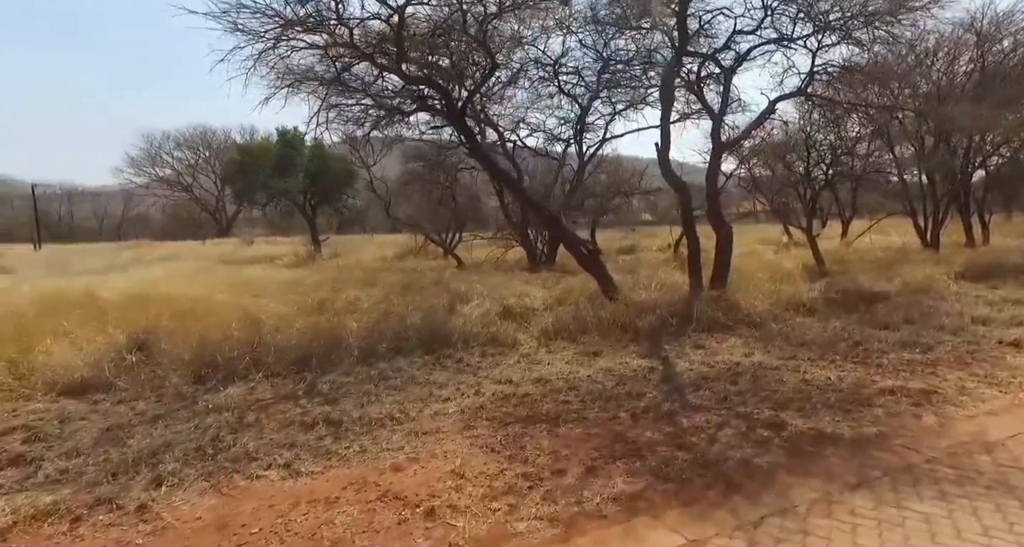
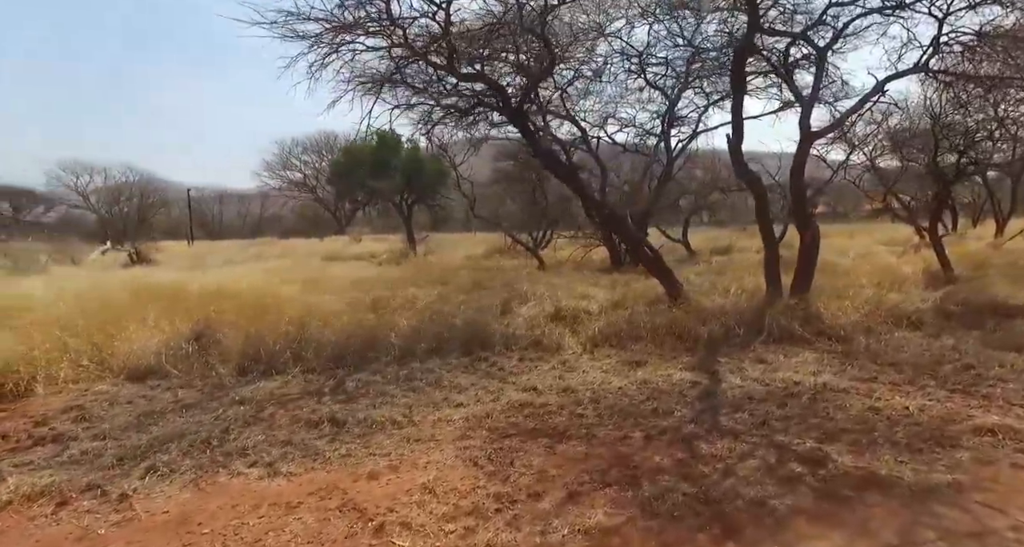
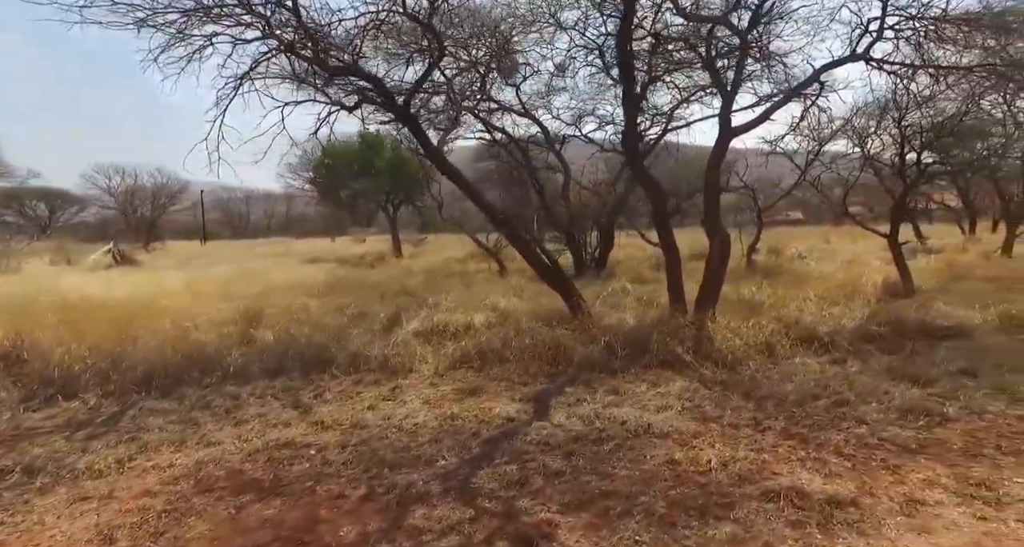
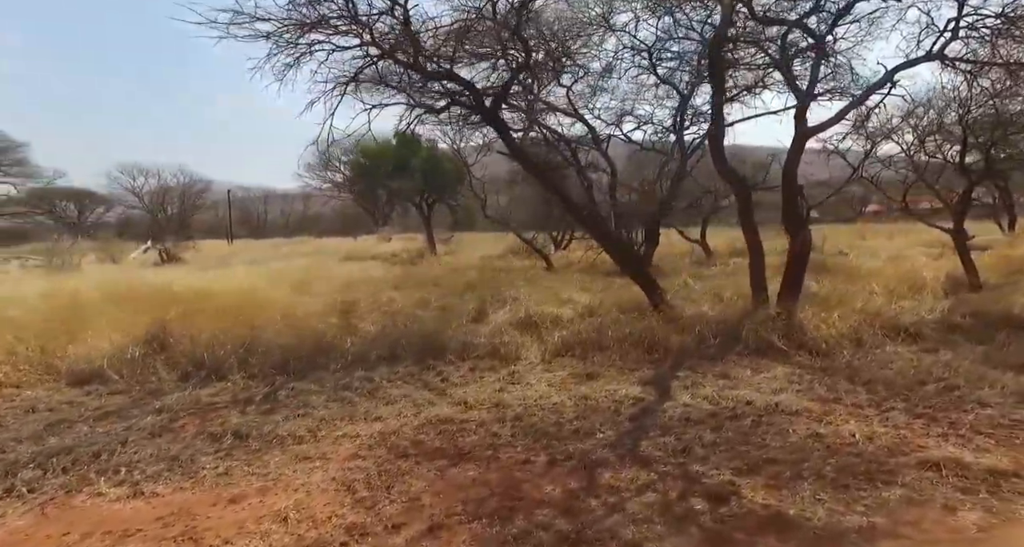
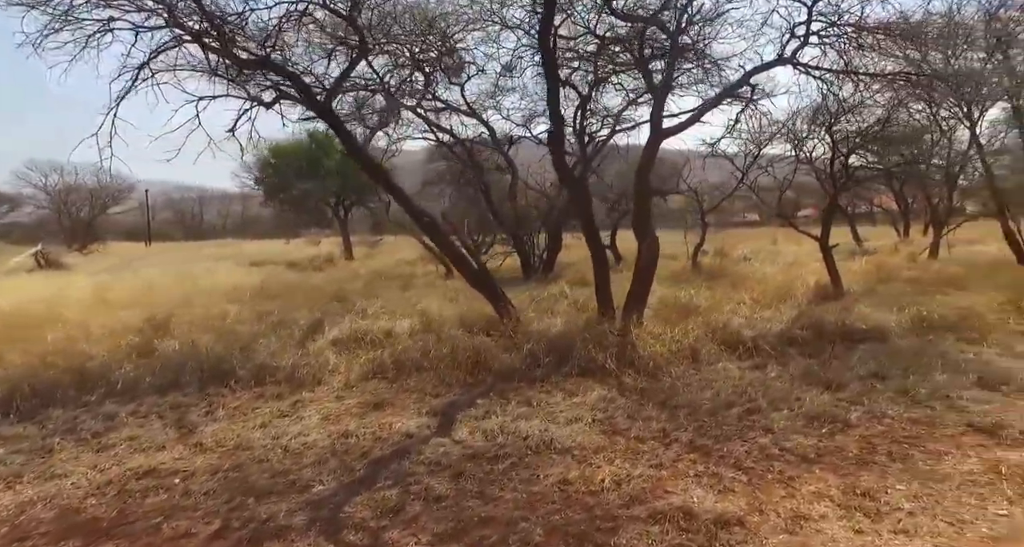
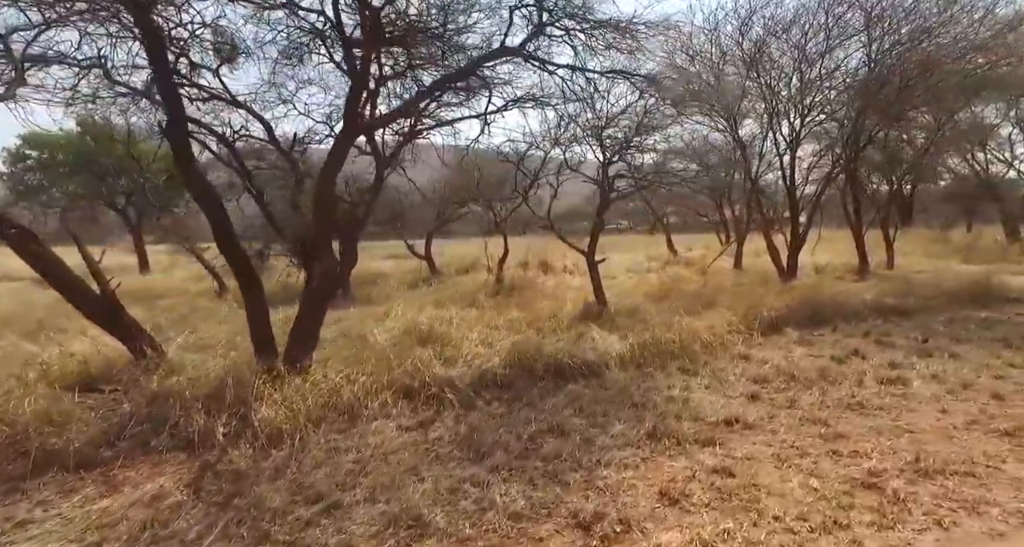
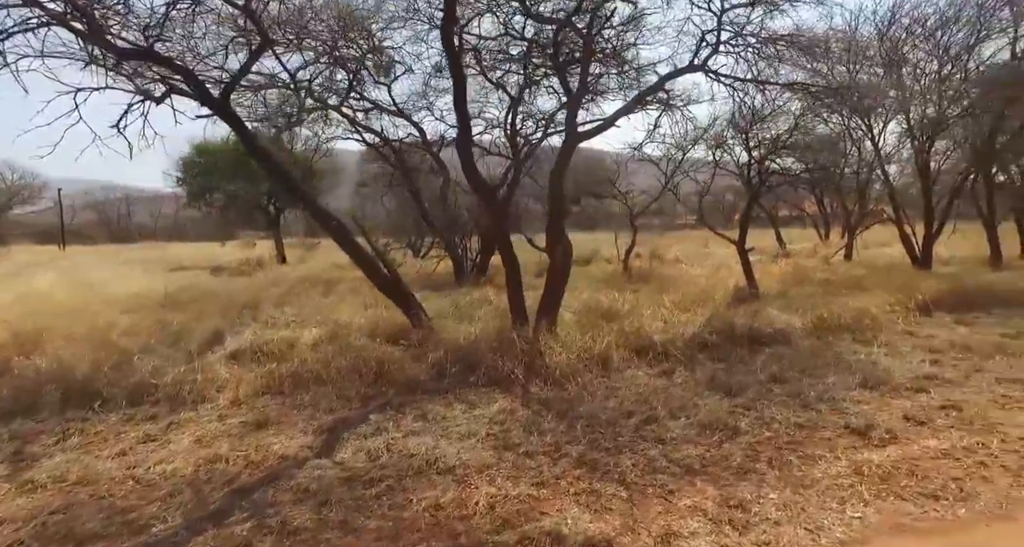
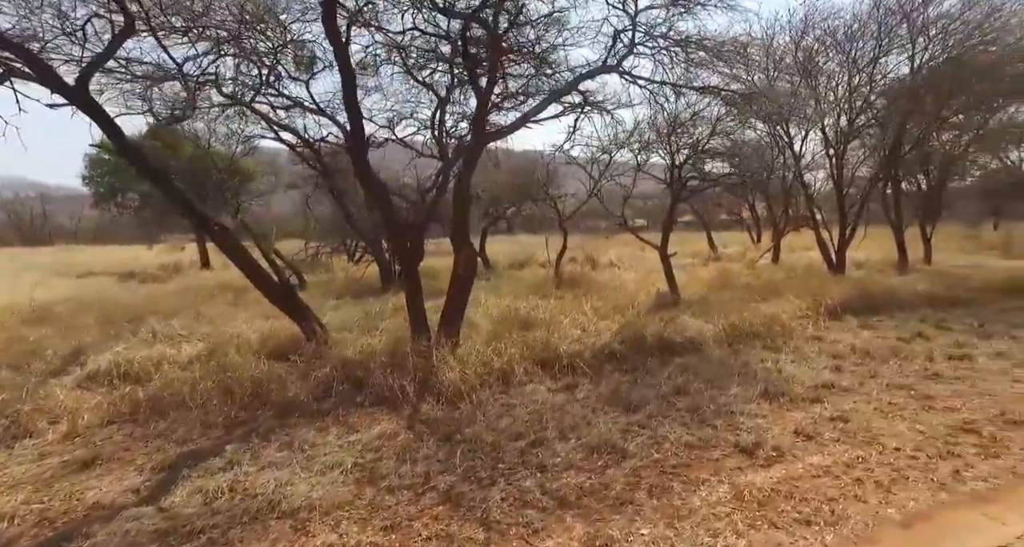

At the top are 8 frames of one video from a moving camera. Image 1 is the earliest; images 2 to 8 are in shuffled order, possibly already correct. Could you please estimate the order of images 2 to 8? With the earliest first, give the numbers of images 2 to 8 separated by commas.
2, 4, 3, 5, 7, 8, 6
